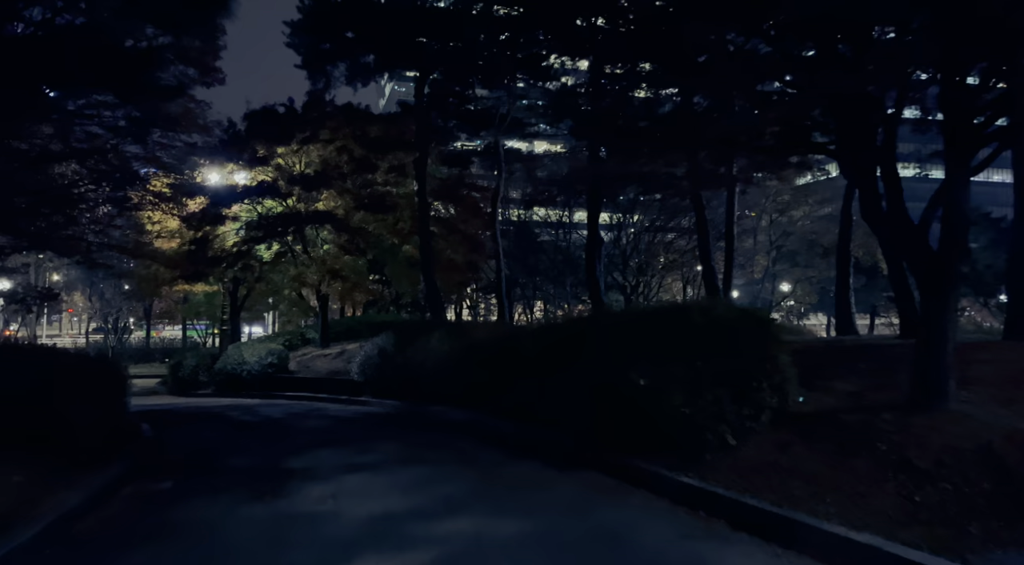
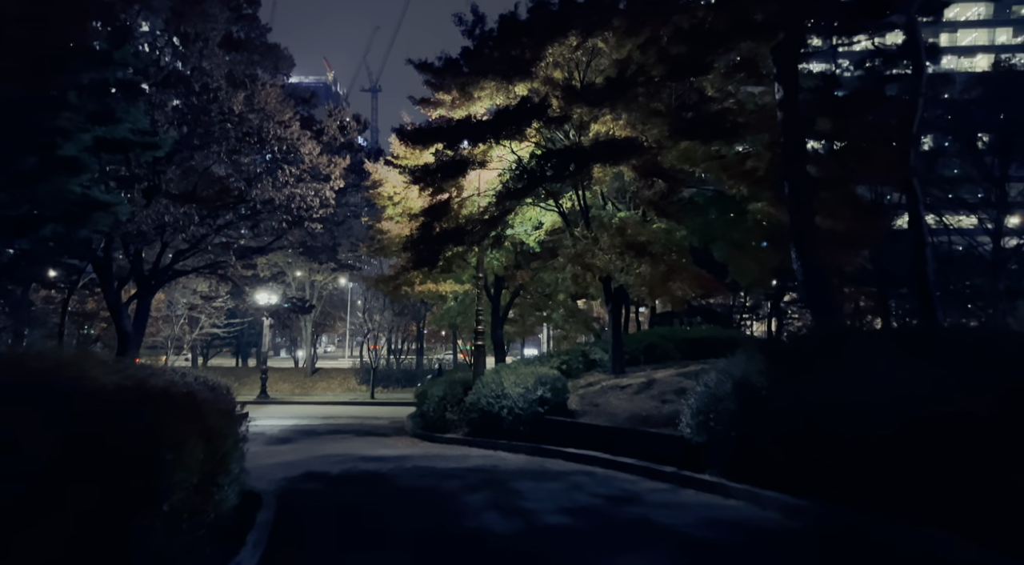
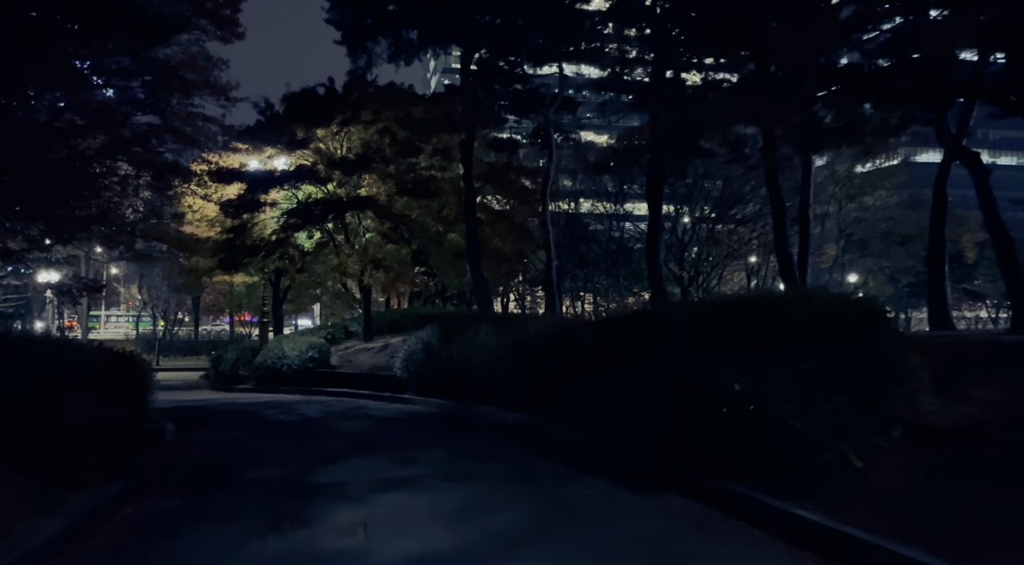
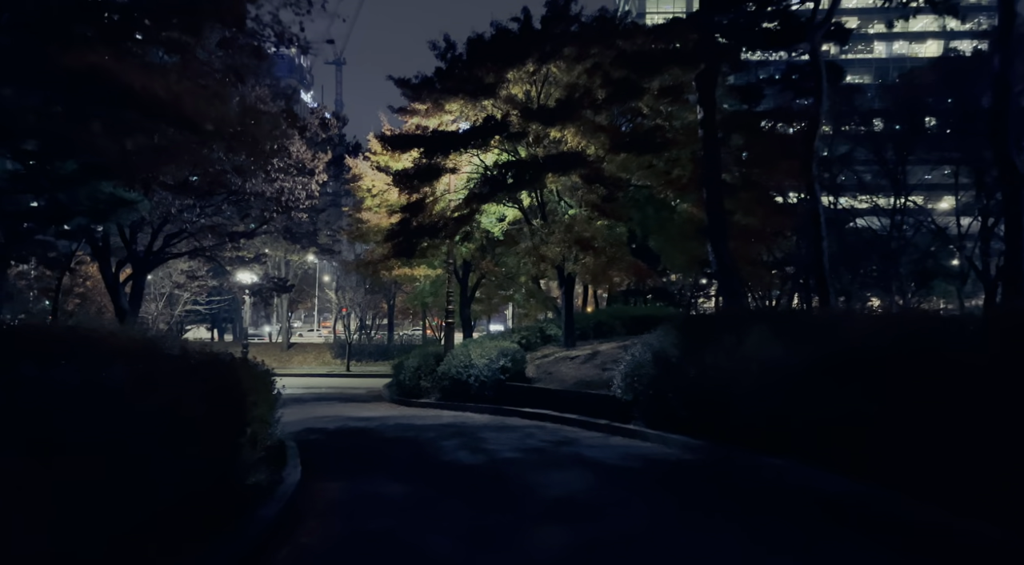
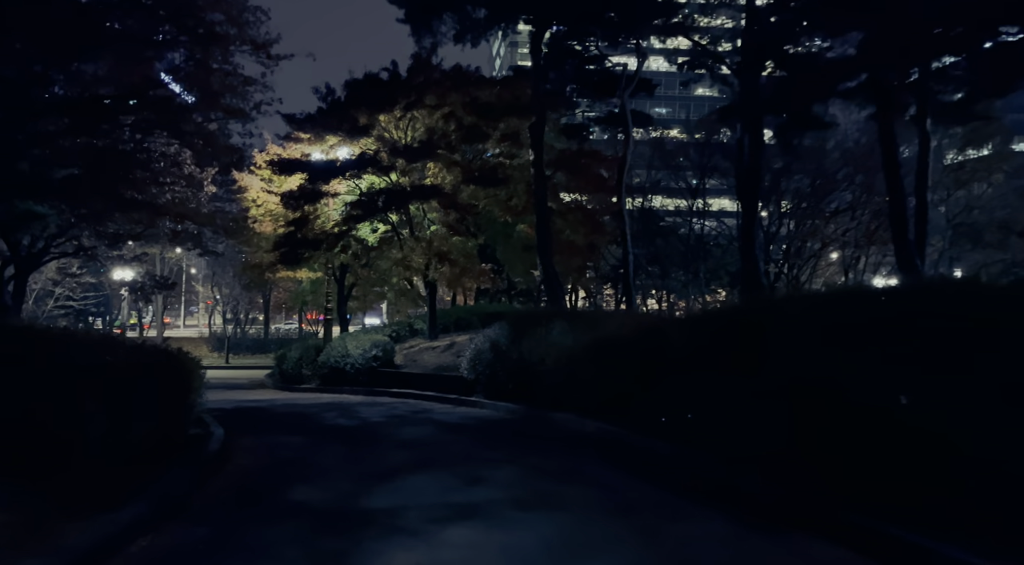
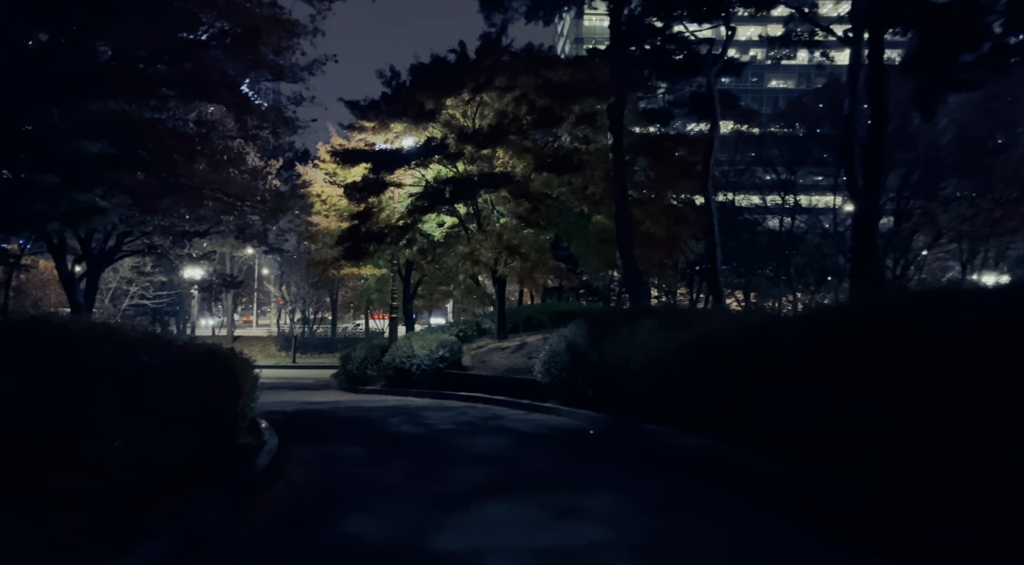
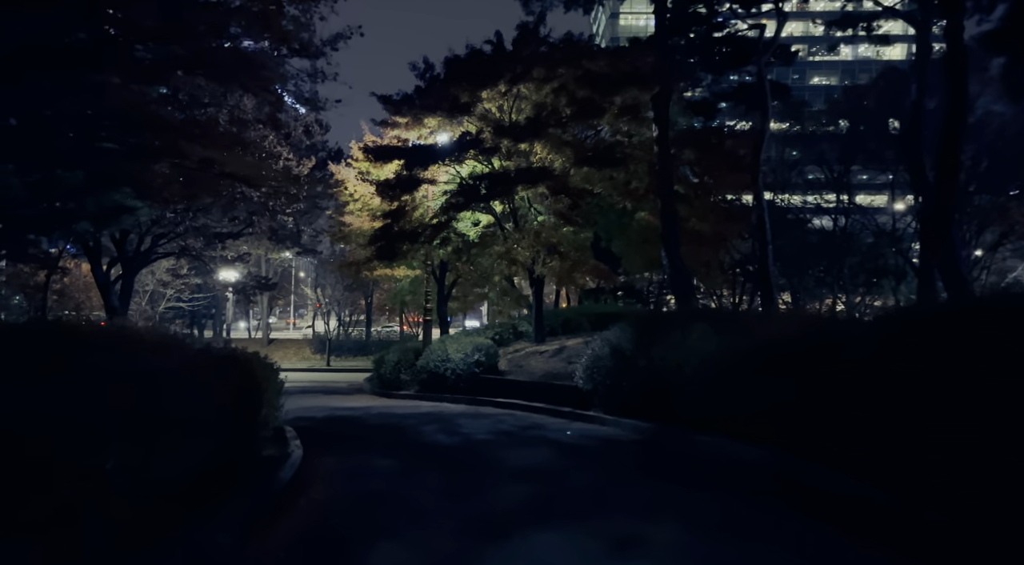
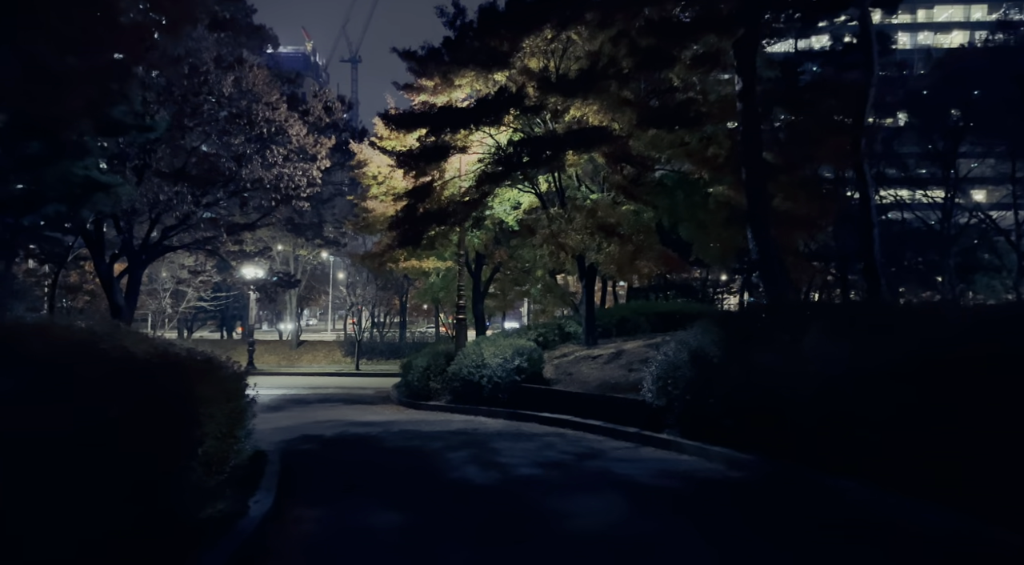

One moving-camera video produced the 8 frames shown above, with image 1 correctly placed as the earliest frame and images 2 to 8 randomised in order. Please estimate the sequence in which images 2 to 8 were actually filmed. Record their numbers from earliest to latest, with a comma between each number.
3, 5, 6, 7, 4, 8, 2
